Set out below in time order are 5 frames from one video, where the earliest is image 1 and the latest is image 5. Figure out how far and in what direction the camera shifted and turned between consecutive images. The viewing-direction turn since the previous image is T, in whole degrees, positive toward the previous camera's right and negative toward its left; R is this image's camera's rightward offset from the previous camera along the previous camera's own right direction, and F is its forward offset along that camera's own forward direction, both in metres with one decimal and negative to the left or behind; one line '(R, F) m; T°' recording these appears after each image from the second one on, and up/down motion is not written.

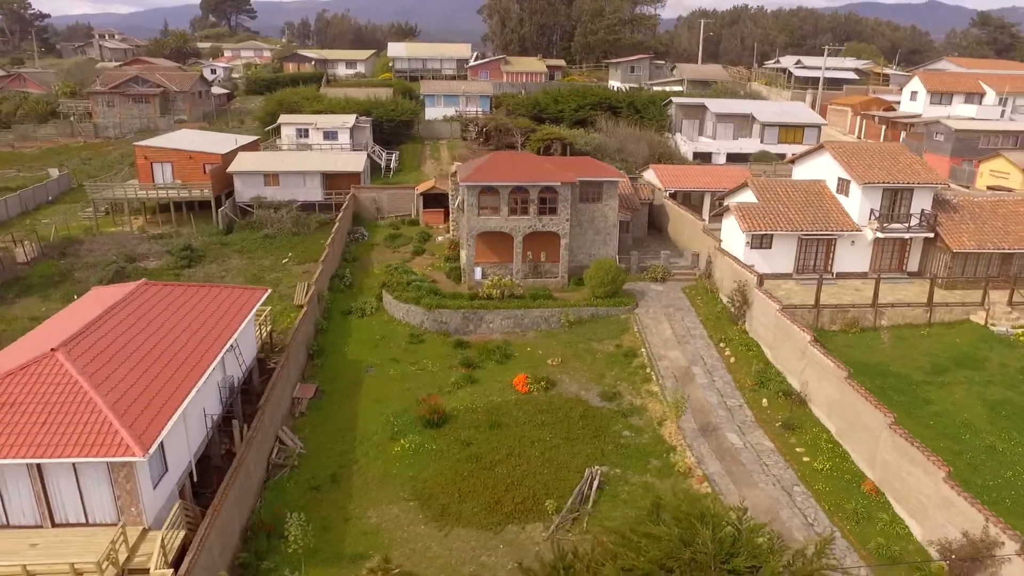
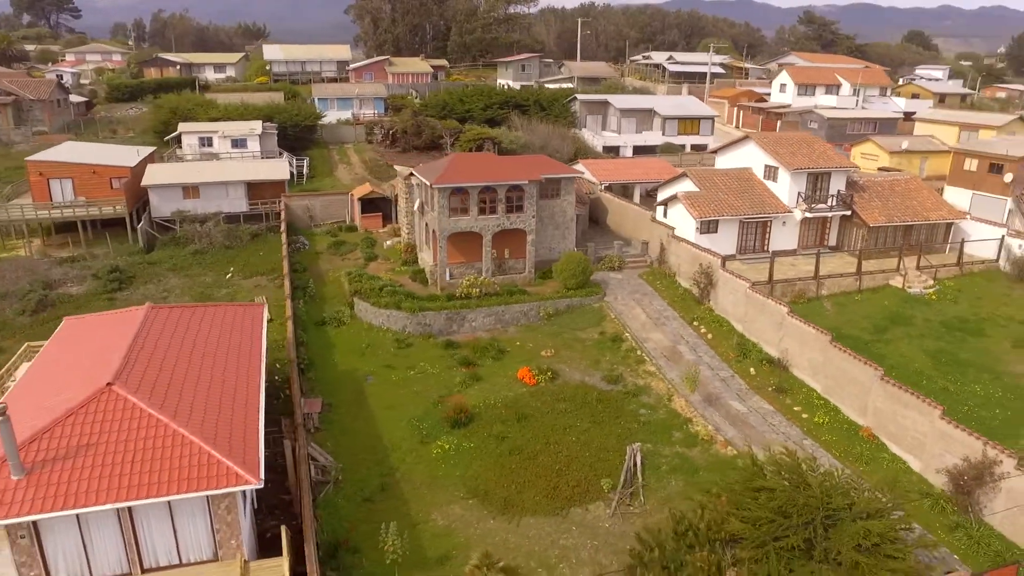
(-4.9, -0.3) m; +12°
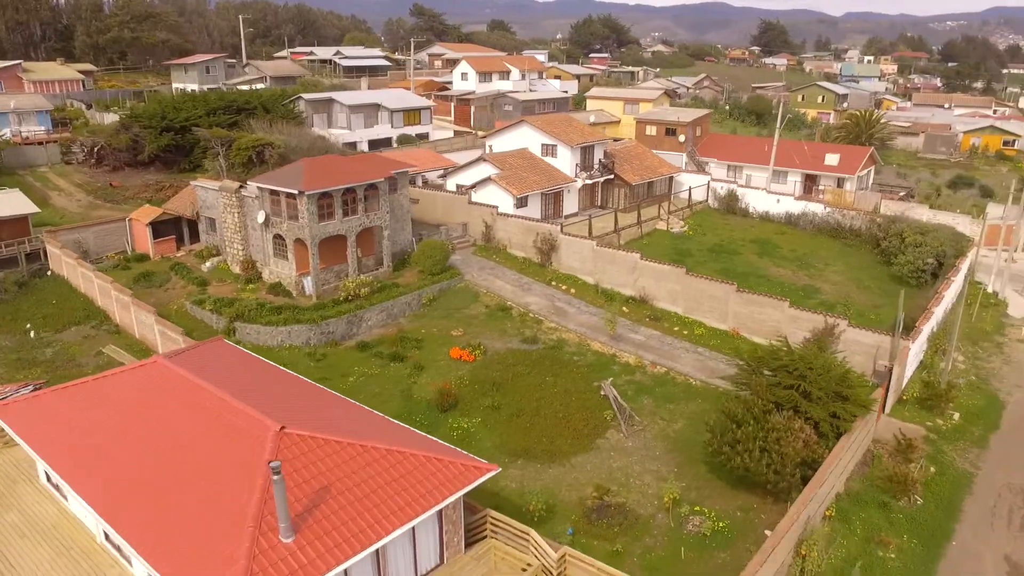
(-10.9, +0.8) m; +31°
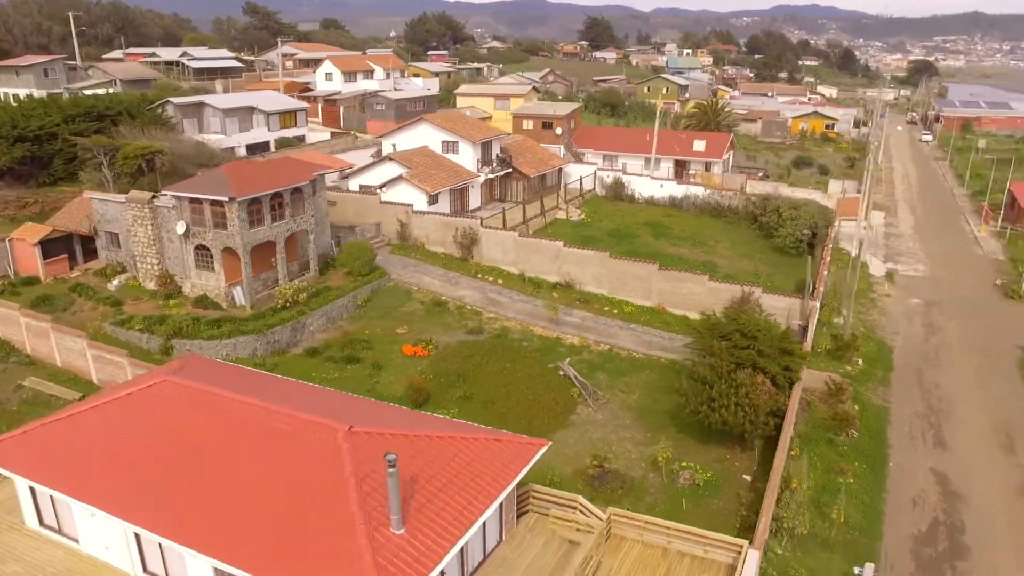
(-4.1, -0.4) m; +13°
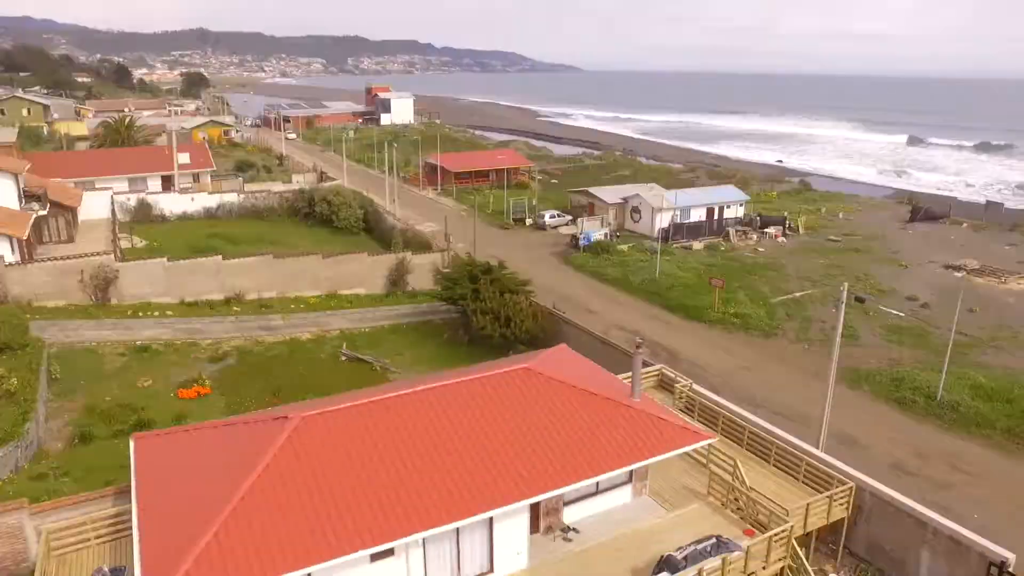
(-15.2, +3.8) m; +51°
